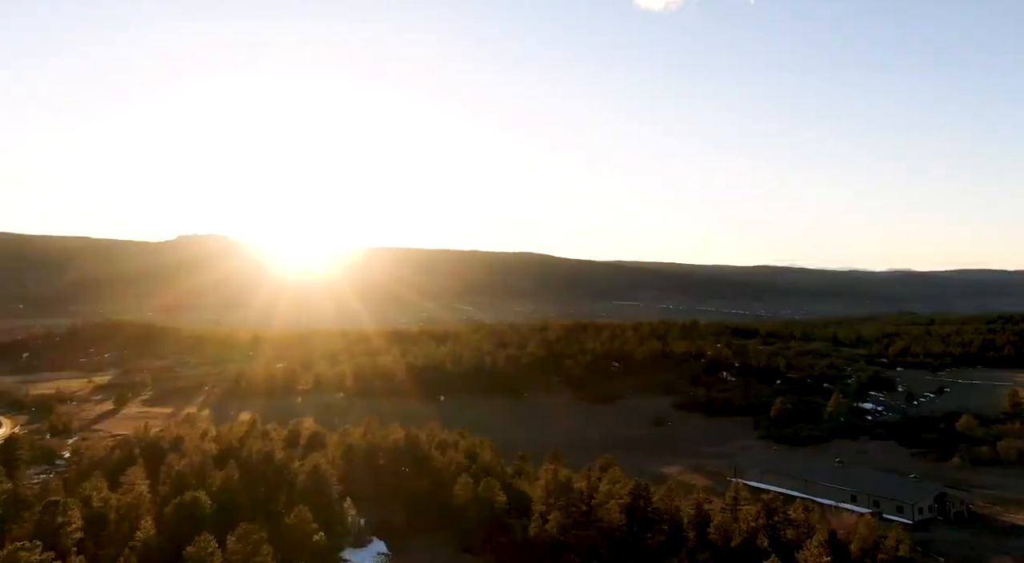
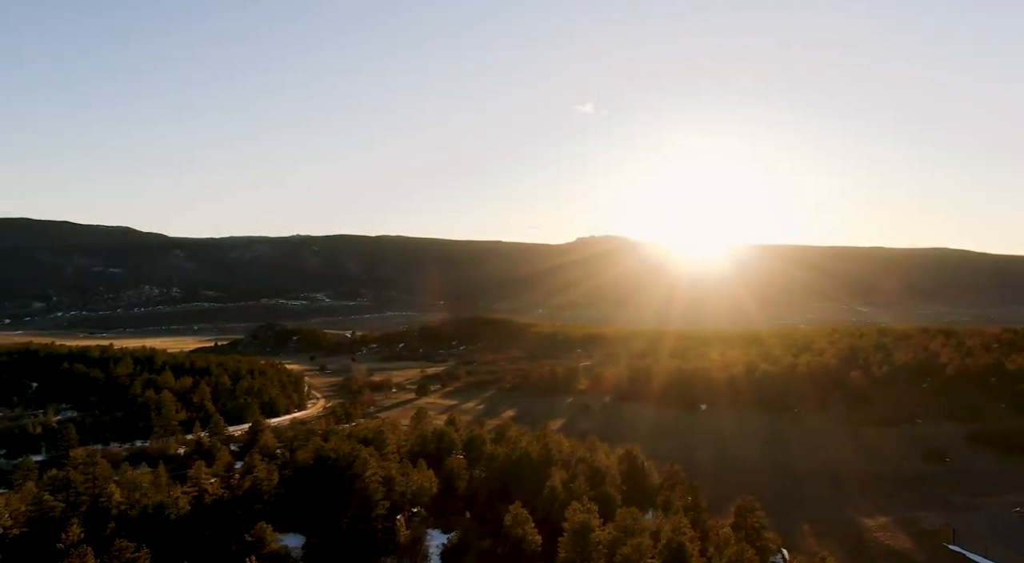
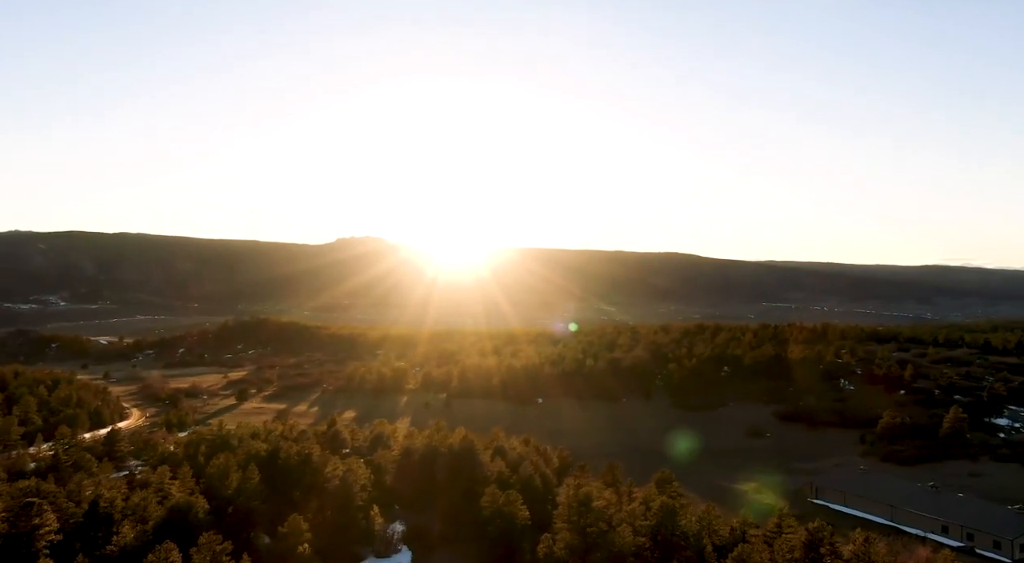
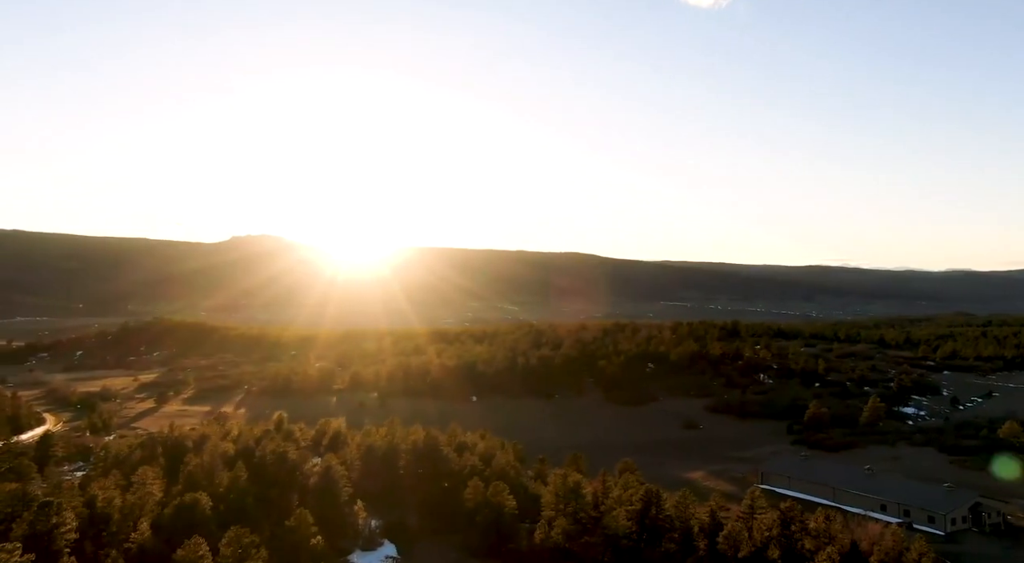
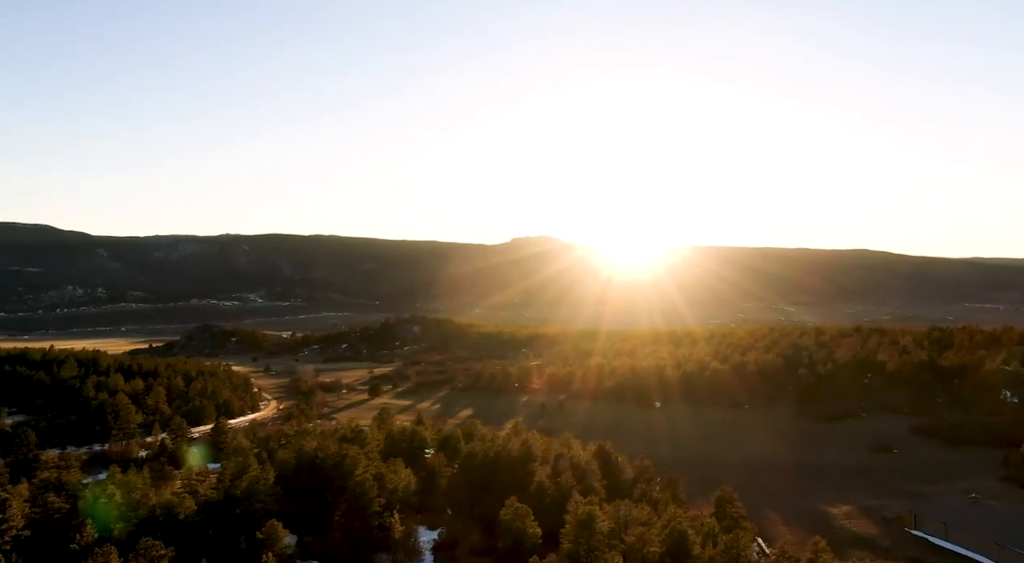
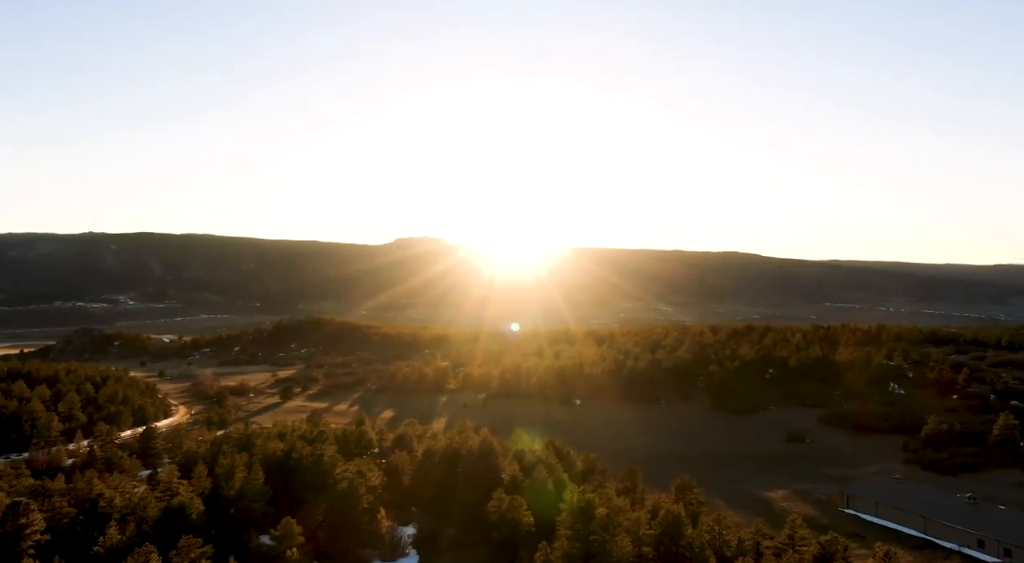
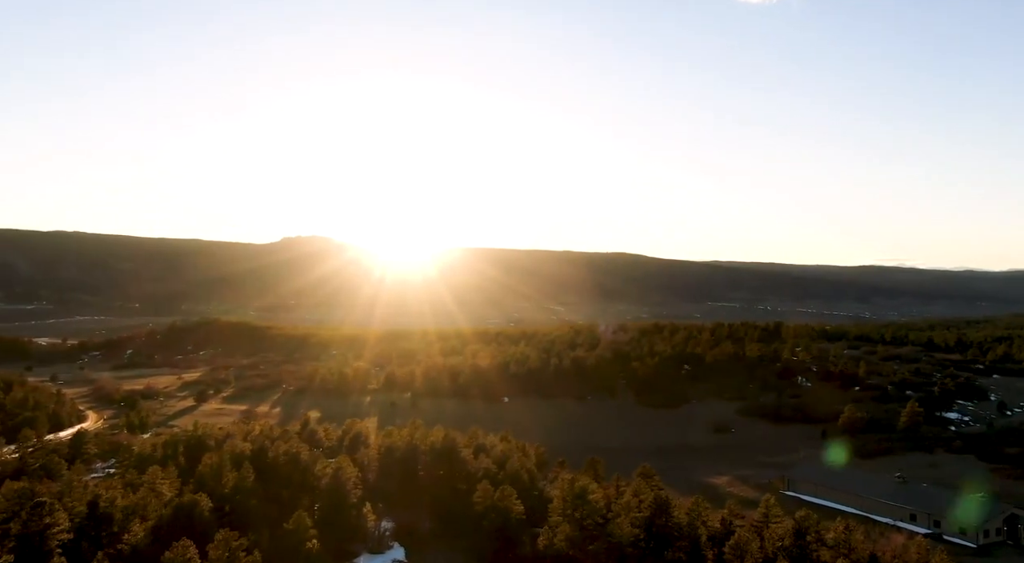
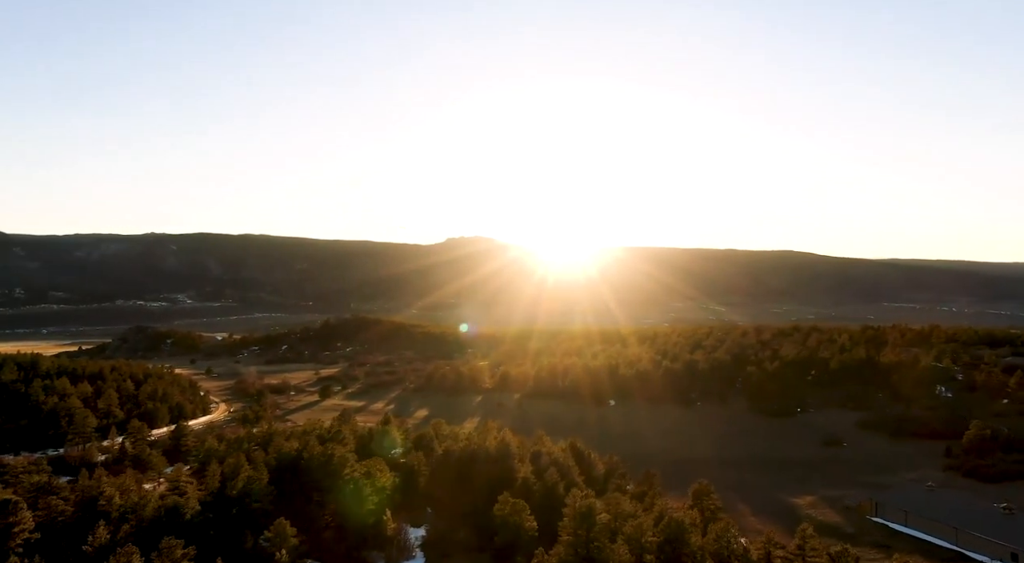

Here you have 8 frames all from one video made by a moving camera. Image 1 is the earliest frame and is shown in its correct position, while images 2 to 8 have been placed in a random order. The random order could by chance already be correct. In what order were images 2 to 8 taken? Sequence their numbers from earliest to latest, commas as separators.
4, 7, 3, 6, 8, 5, 2
